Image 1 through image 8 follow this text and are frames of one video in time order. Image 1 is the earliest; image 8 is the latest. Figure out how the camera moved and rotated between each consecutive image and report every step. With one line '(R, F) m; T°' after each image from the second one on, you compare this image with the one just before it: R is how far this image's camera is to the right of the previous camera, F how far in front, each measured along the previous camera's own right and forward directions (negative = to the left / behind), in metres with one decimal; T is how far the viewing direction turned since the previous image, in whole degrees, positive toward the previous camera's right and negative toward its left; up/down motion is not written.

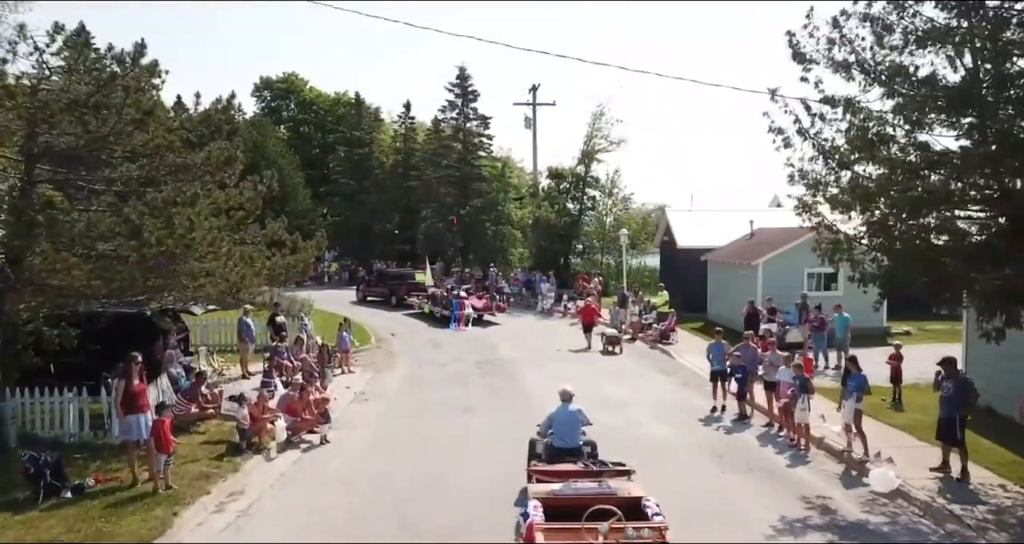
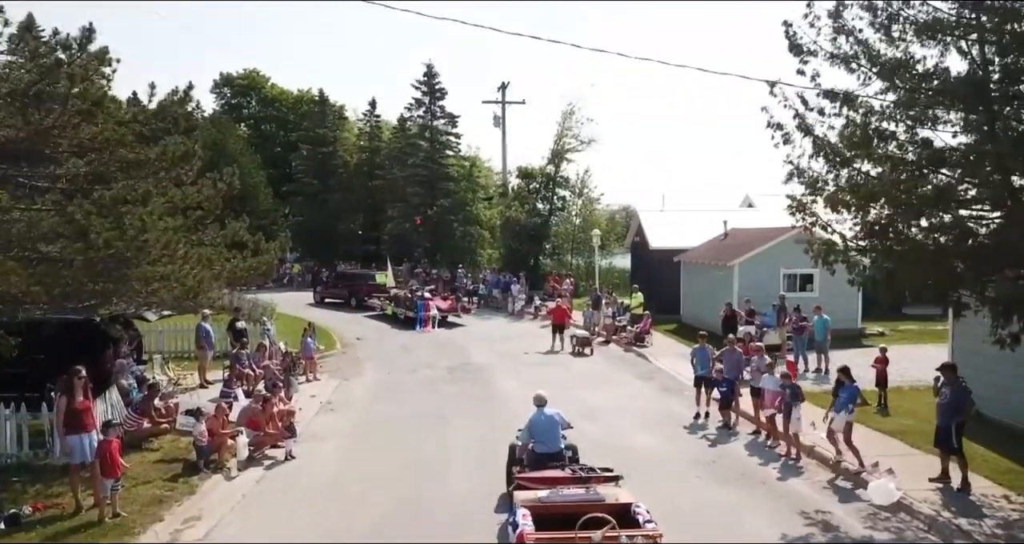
(-0.2, +0.8) m; +3°
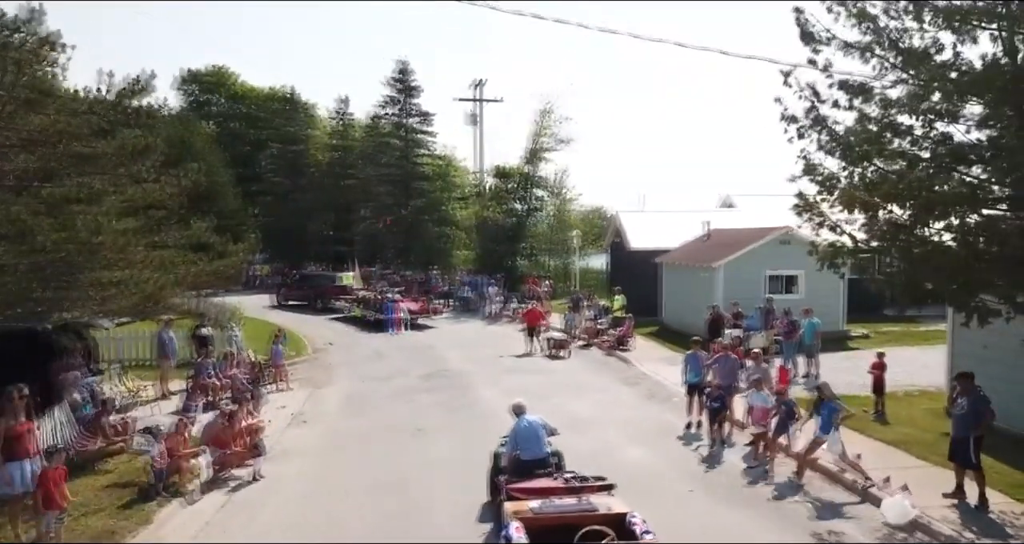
(-0.2, +0.9) m; +2°
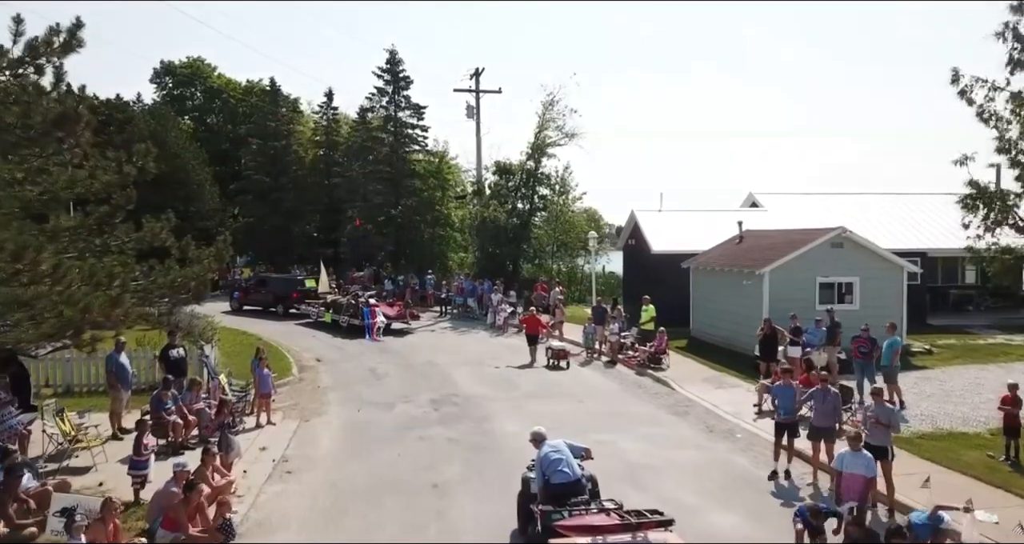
(-1.0, +3.3) m; +1°
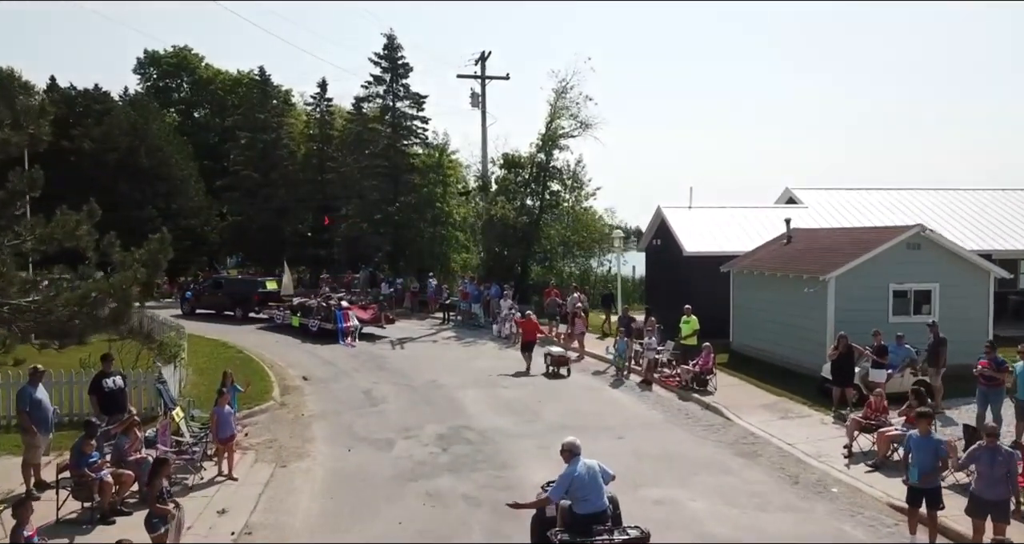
(-0.6, +3.4) m; 0°
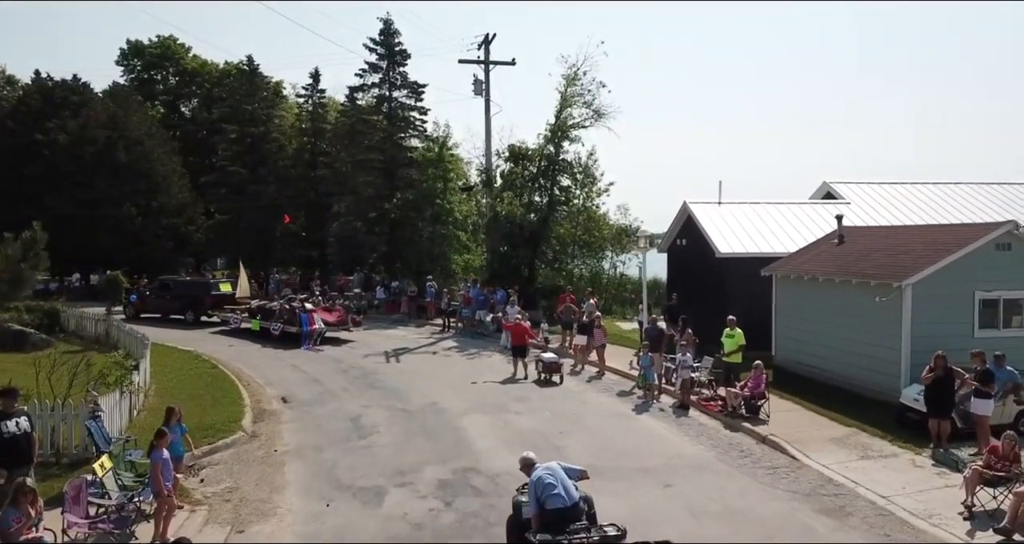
(-0.3, +3.0) m; 0°
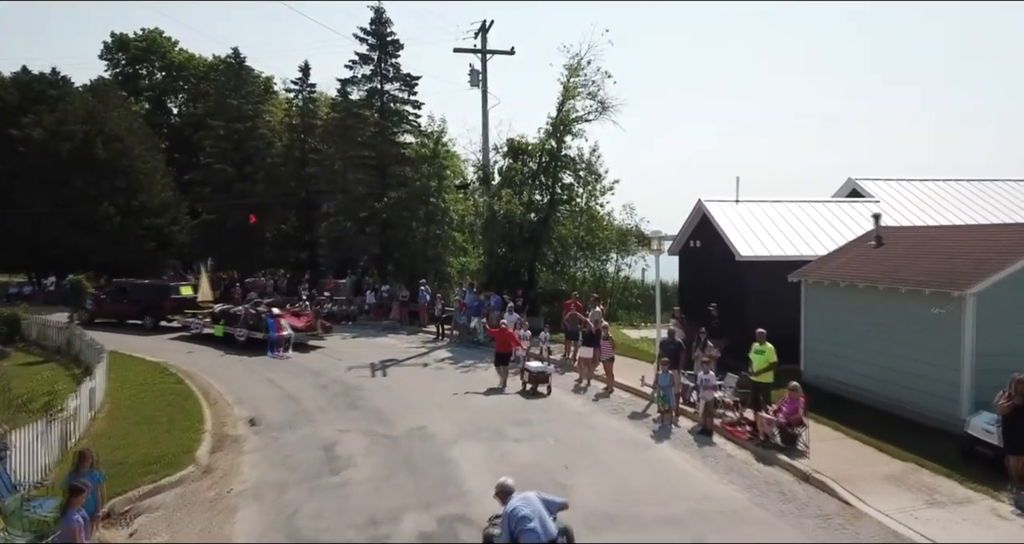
(0.0, +2.2) m; 0°
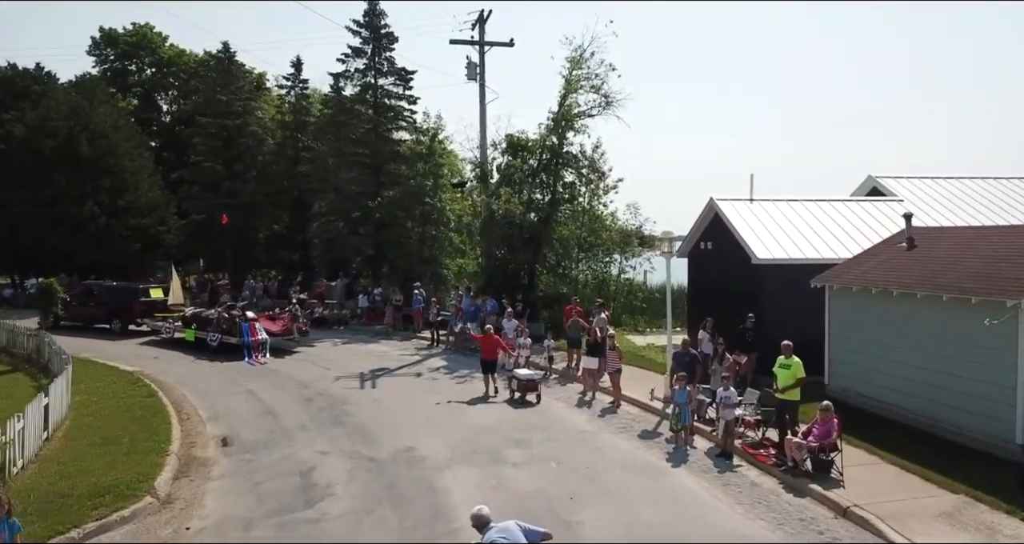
(0.0, +1.5) m; 0°
